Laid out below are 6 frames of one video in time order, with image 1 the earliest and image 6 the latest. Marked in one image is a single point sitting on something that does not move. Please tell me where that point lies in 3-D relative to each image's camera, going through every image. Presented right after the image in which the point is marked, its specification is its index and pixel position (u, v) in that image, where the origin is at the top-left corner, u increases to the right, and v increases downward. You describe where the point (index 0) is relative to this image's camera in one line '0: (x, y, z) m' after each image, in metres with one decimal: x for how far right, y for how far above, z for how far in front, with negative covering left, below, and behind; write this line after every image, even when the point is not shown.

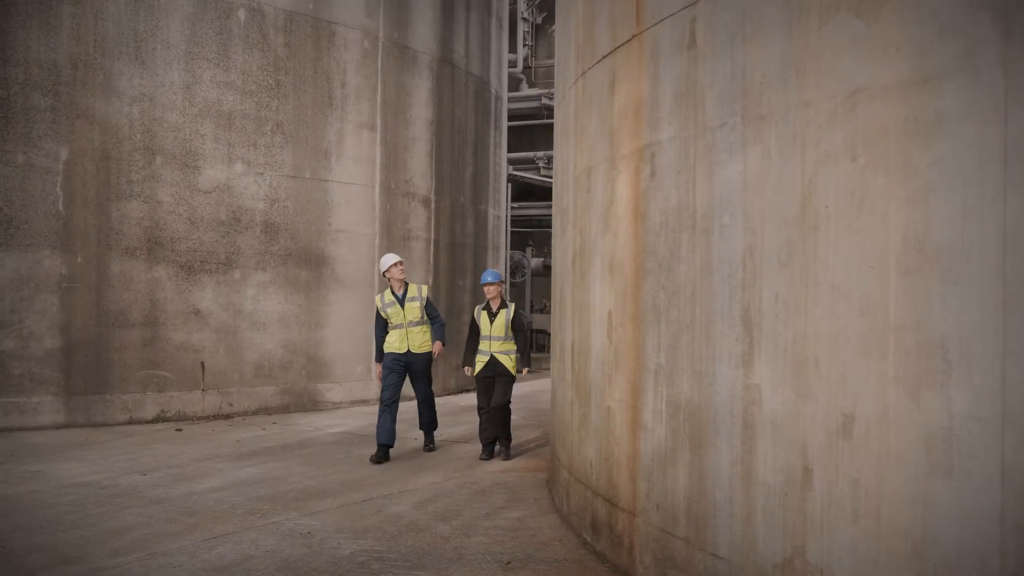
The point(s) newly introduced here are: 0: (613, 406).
0: (+0.5, -0.6, +4.1) m
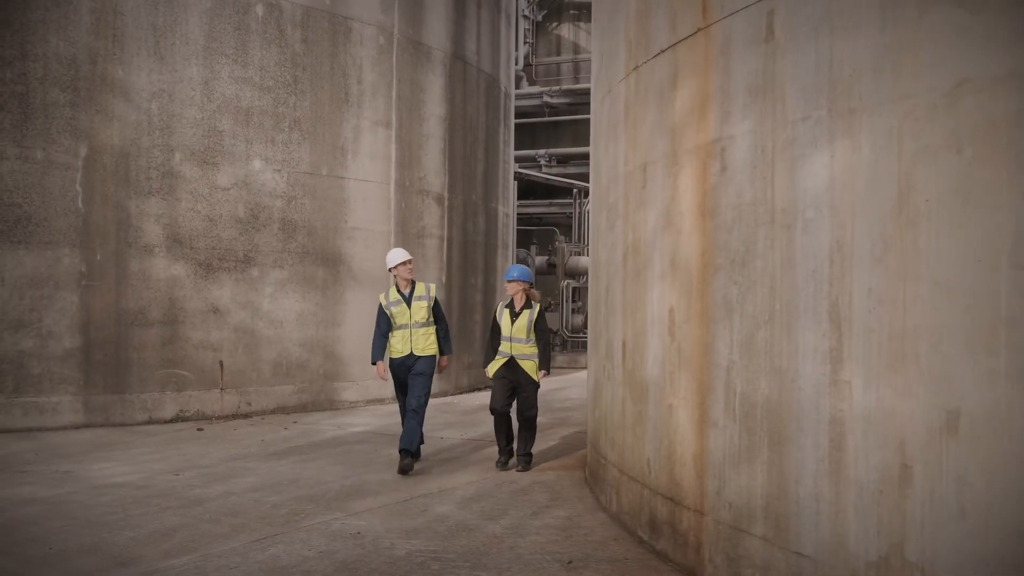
0: (+0.8, -0.6, +4.1) m
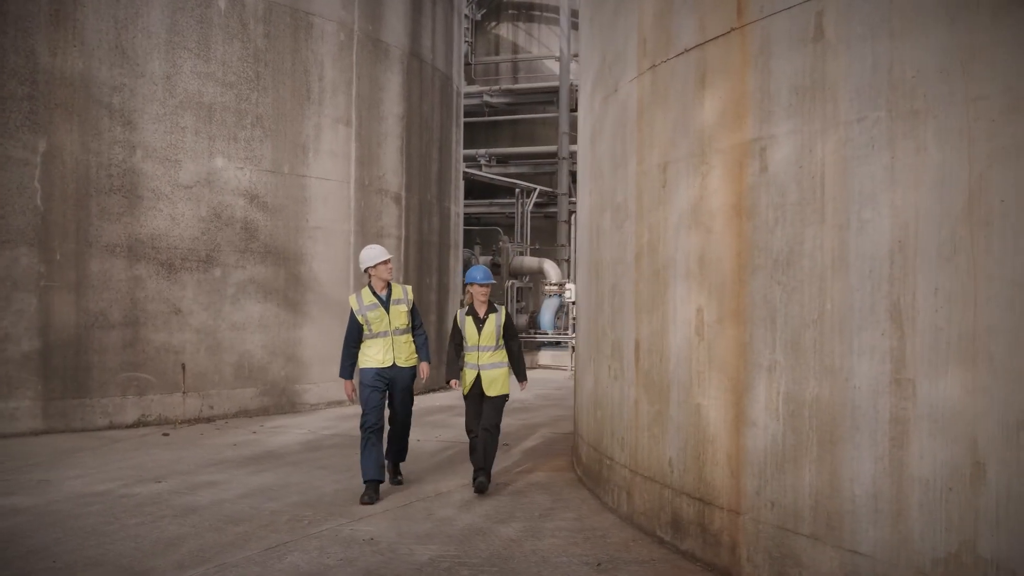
0: (+1.0, -0.6, +4.0) m
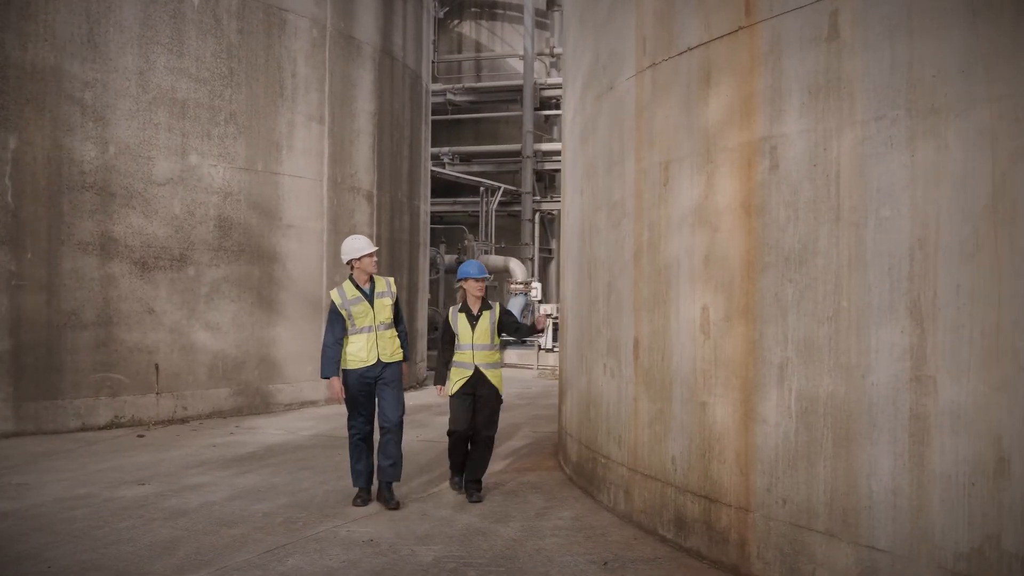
0: (+1.0, -0.6, +4.1) m
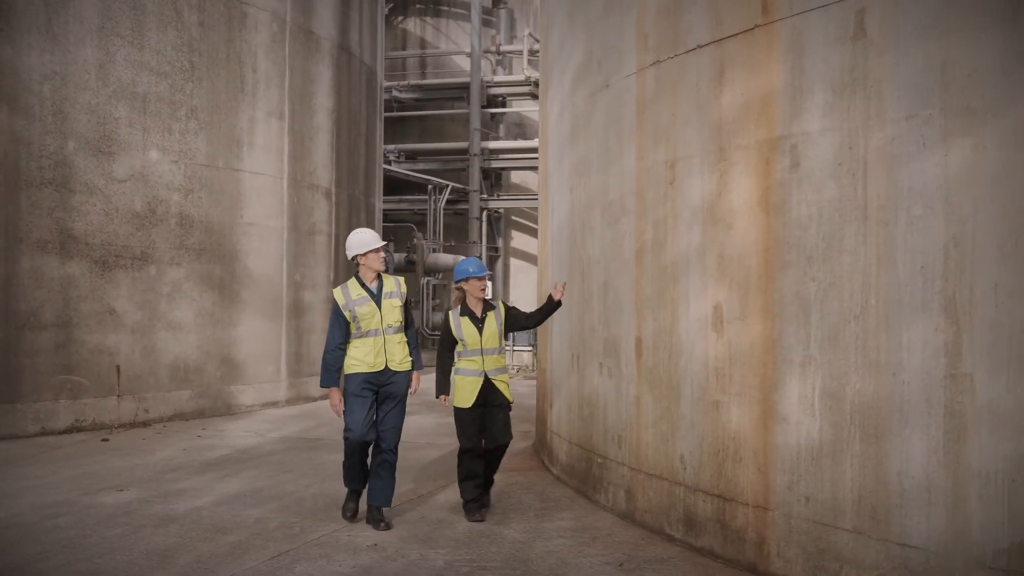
0: (+1.1, -0.6, +4.0) m
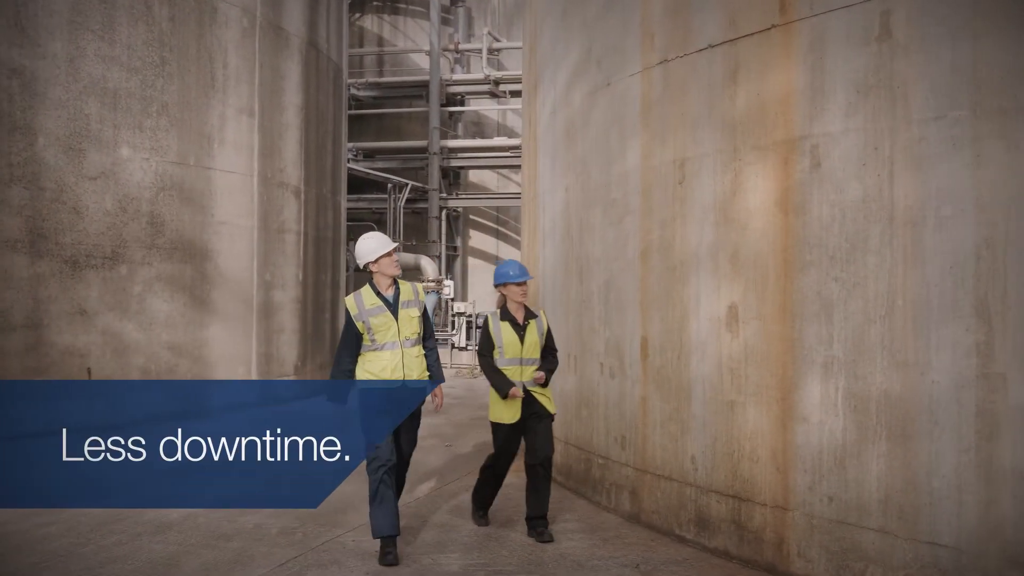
0: (+1.1, -0.6, +4.0) m
